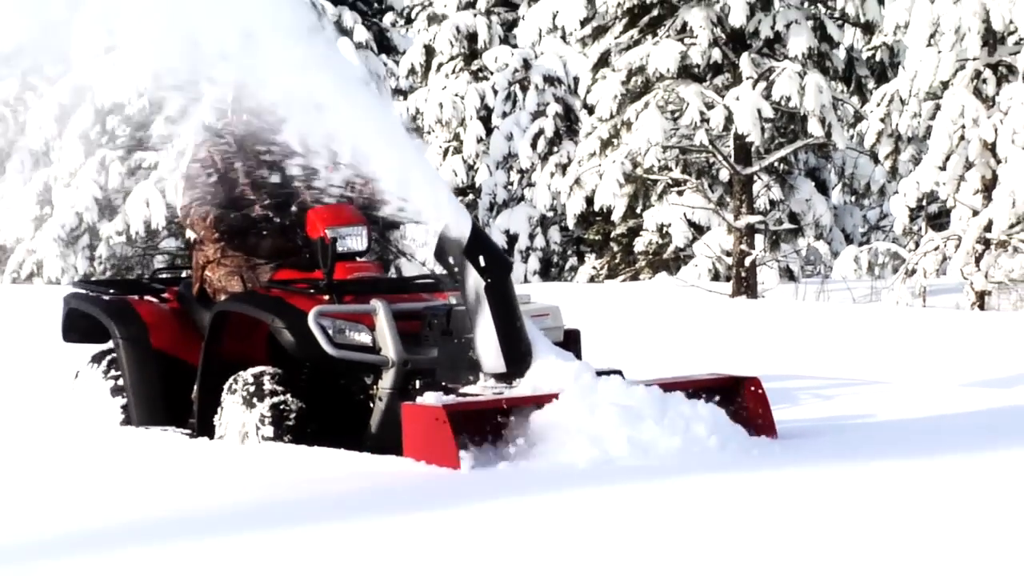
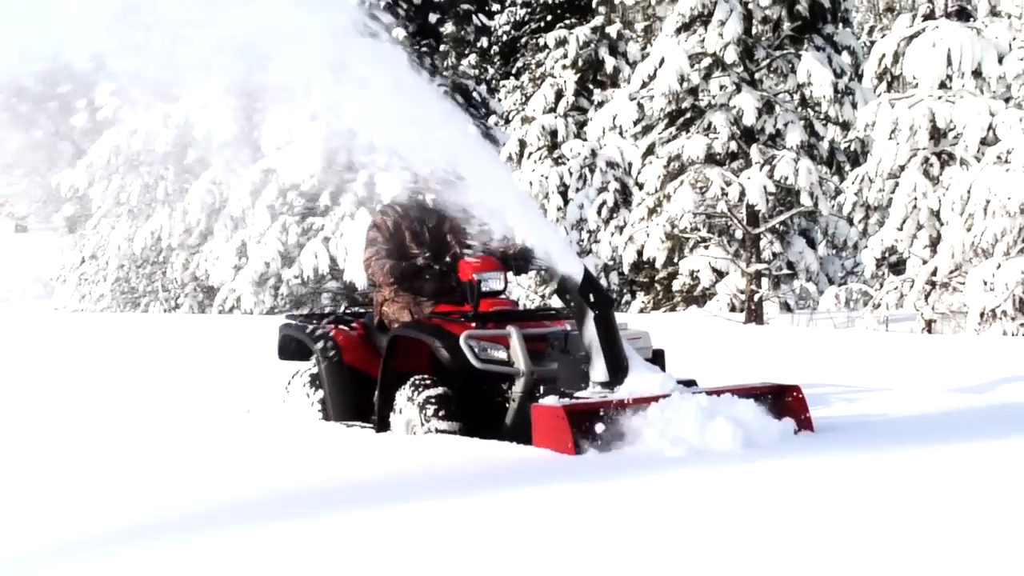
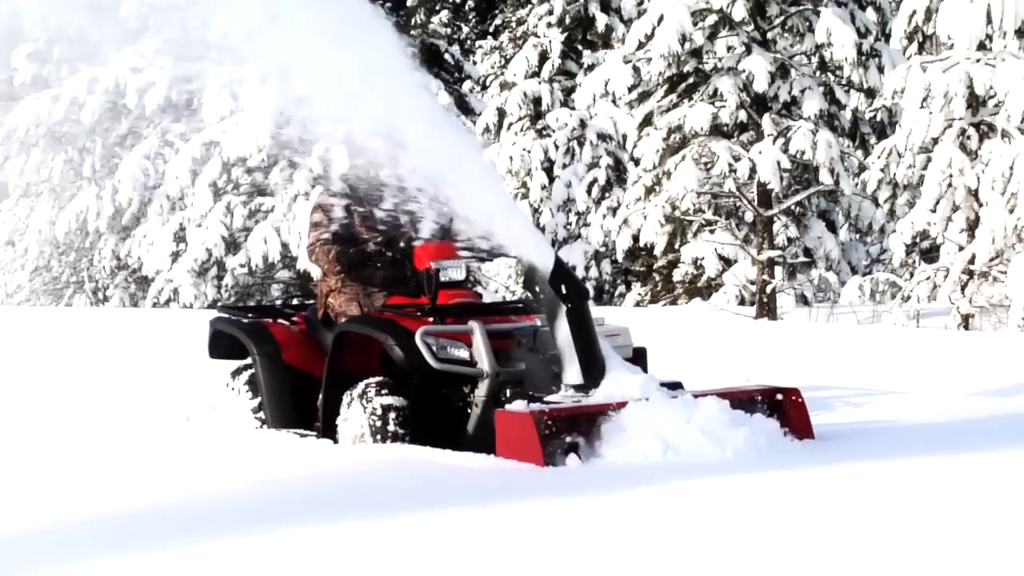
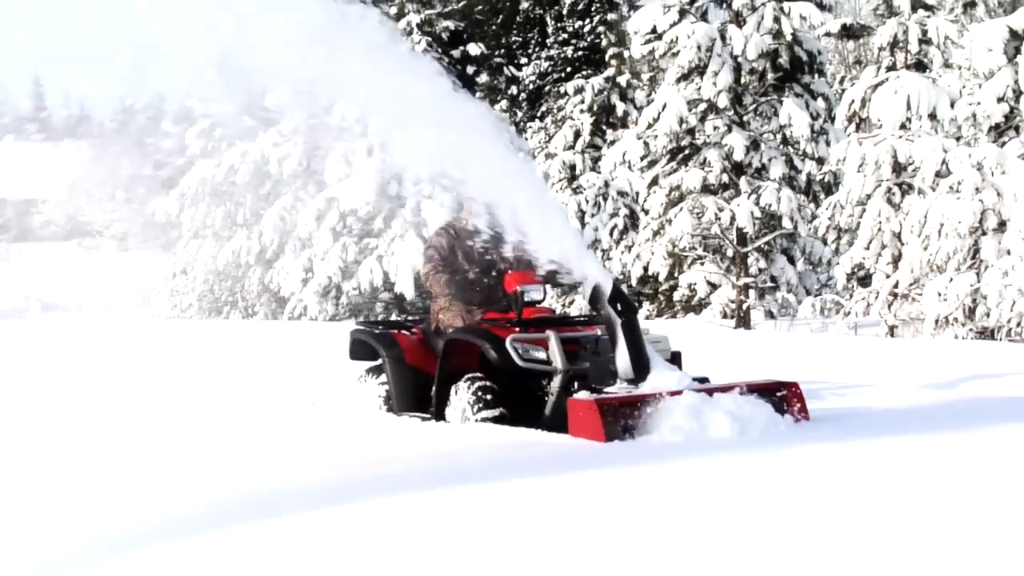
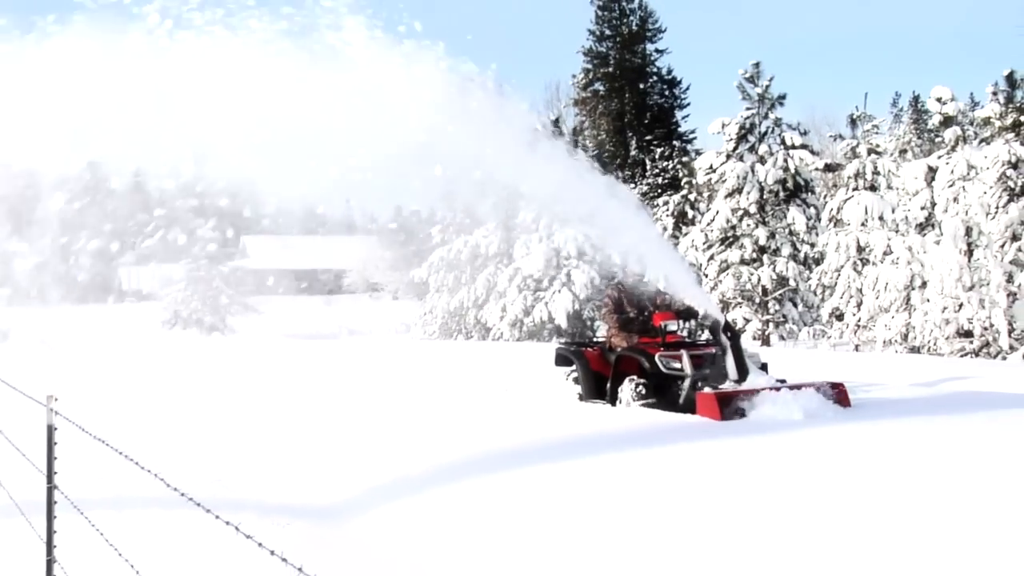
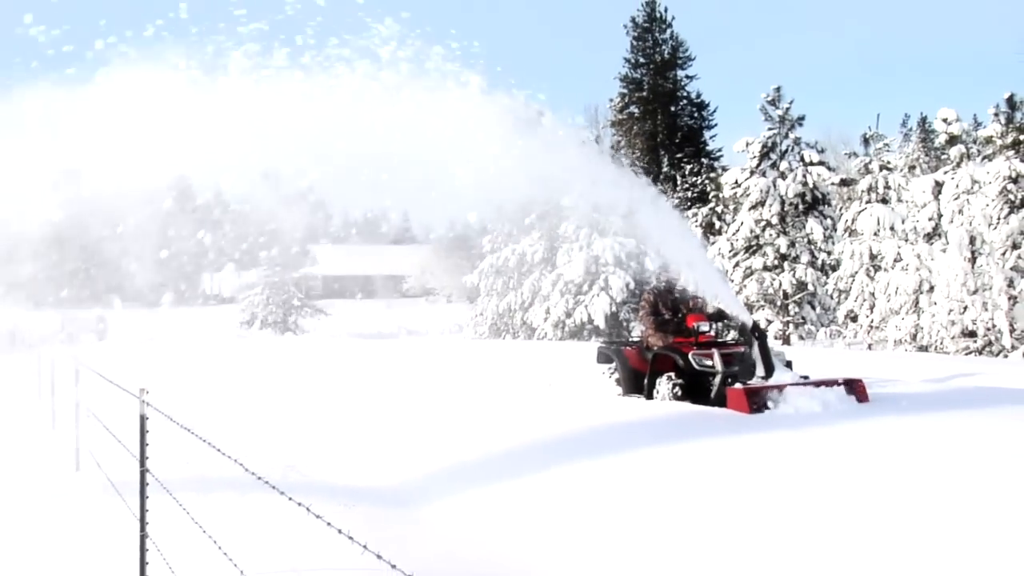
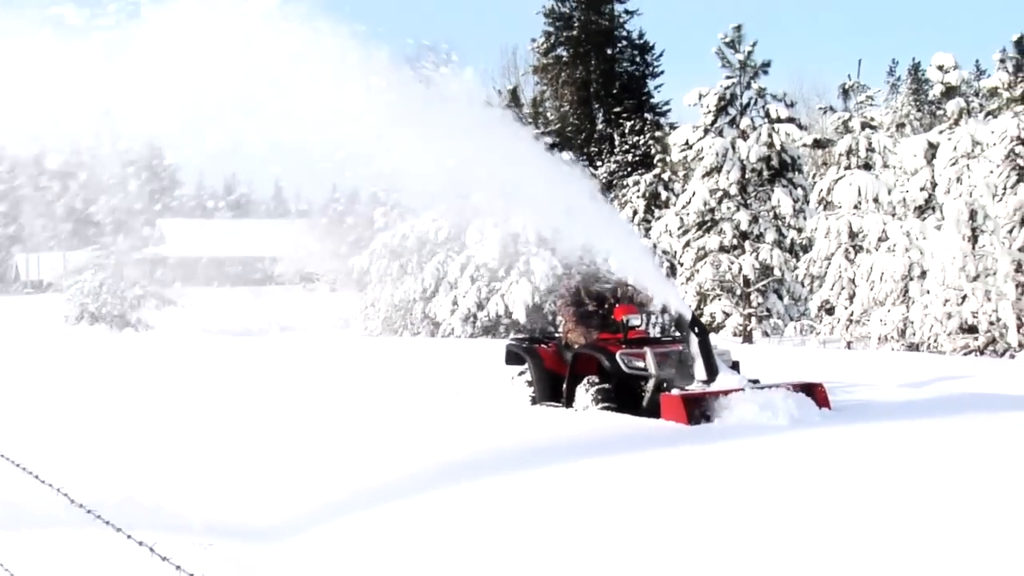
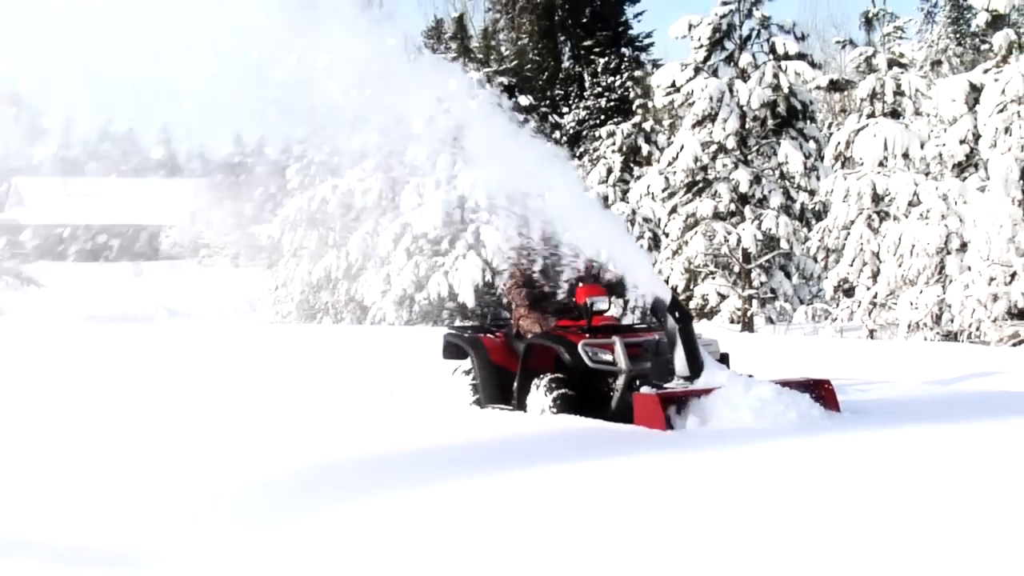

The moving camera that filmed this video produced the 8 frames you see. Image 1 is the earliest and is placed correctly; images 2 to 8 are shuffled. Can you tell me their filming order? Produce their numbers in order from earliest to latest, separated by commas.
3, 2, 4, 8, 7, 5, 6
